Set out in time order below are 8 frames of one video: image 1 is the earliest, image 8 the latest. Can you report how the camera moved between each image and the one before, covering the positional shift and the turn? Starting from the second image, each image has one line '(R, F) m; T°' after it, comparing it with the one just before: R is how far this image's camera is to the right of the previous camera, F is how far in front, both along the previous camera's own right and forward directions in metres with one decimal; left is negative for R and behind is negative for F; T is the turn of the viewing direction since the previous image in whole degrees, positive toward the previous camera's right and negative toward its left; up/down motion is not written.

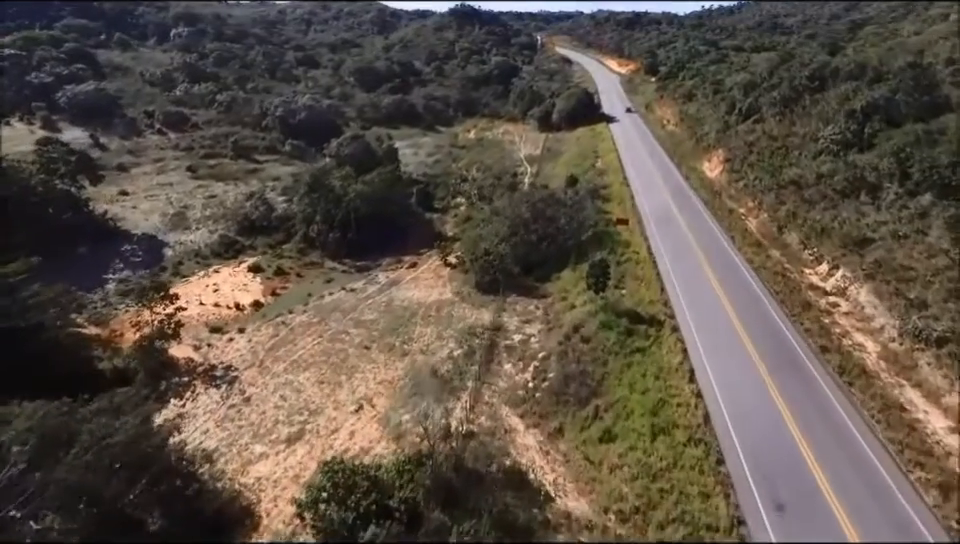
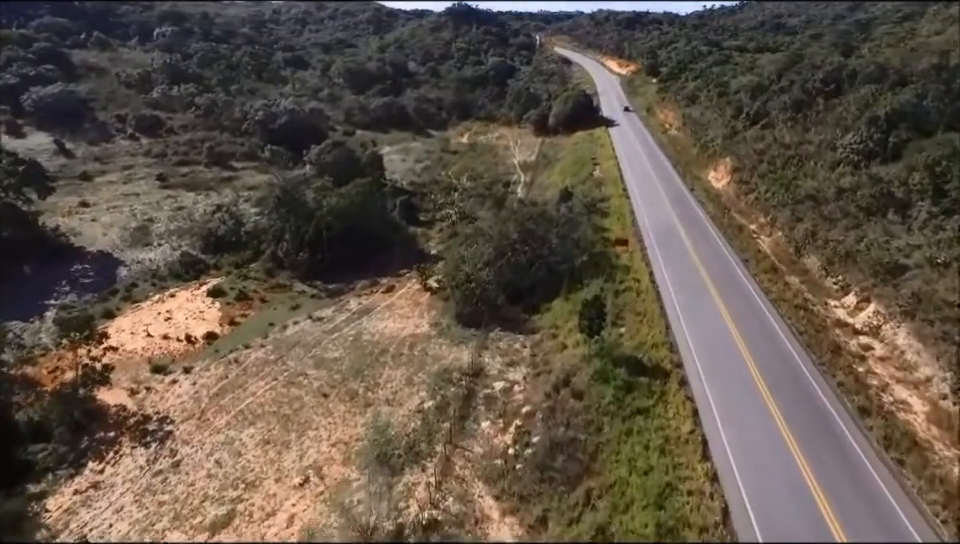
(+1.2, +4.4) m; 0°
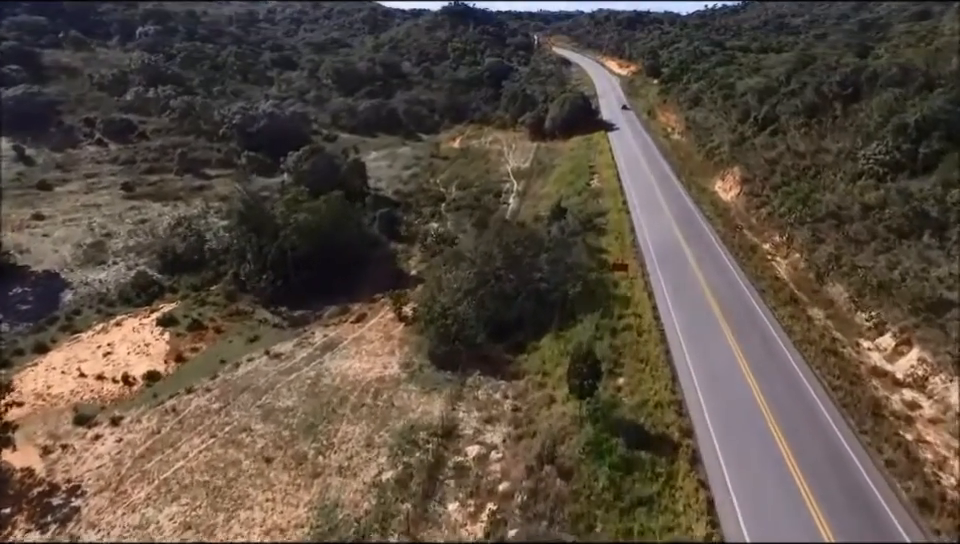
(+1.2, +4.4) m; 0°
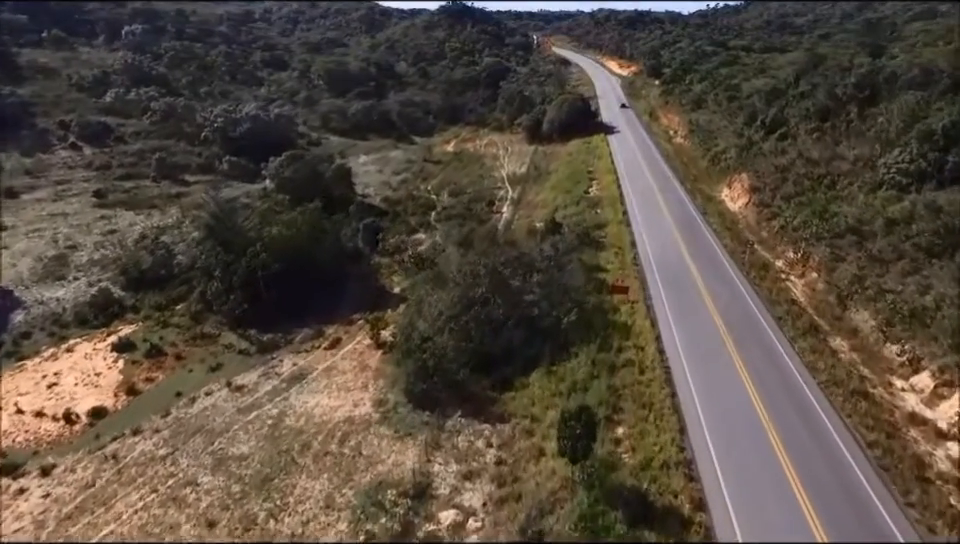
(+0.9, +3.3) m; 0°
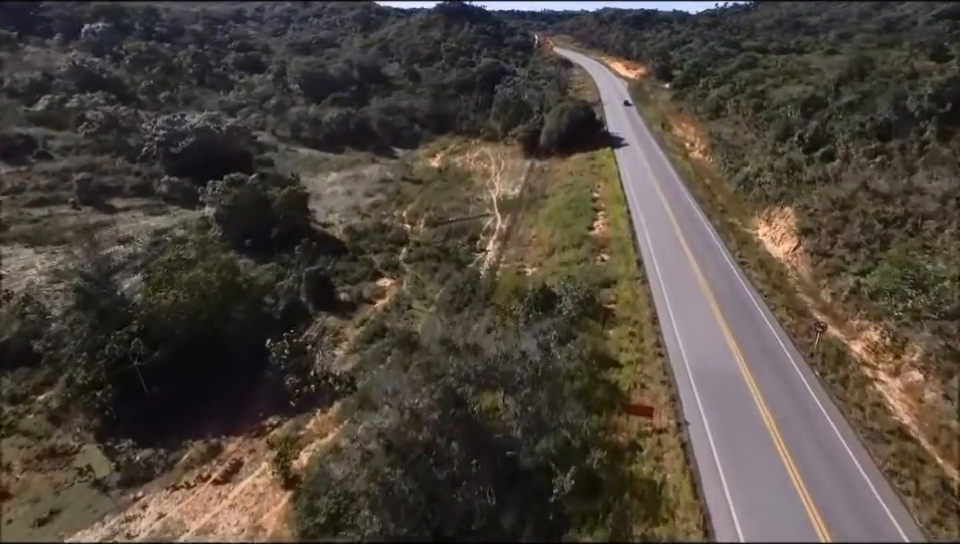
(+1.9, +10.2) m; 0°
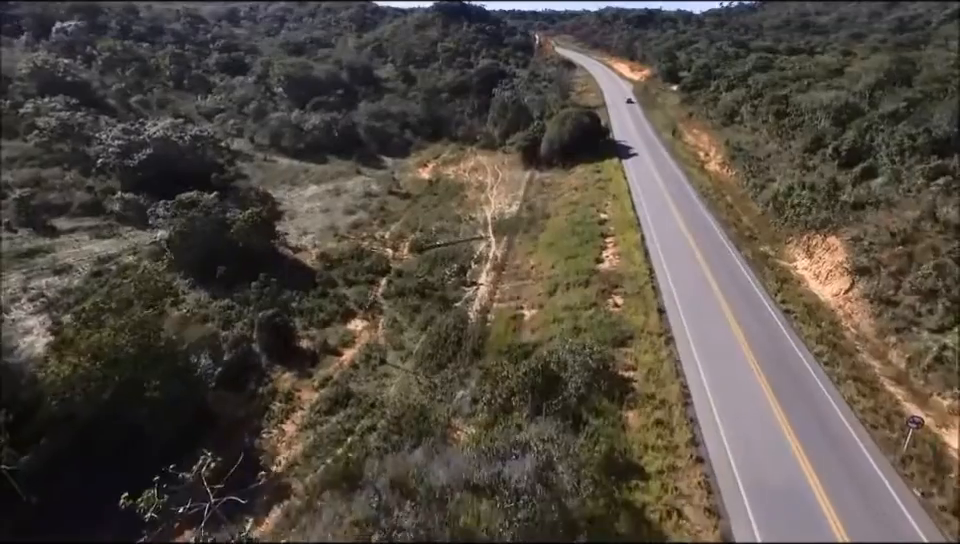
(+0.7, +6.3) m; 0°
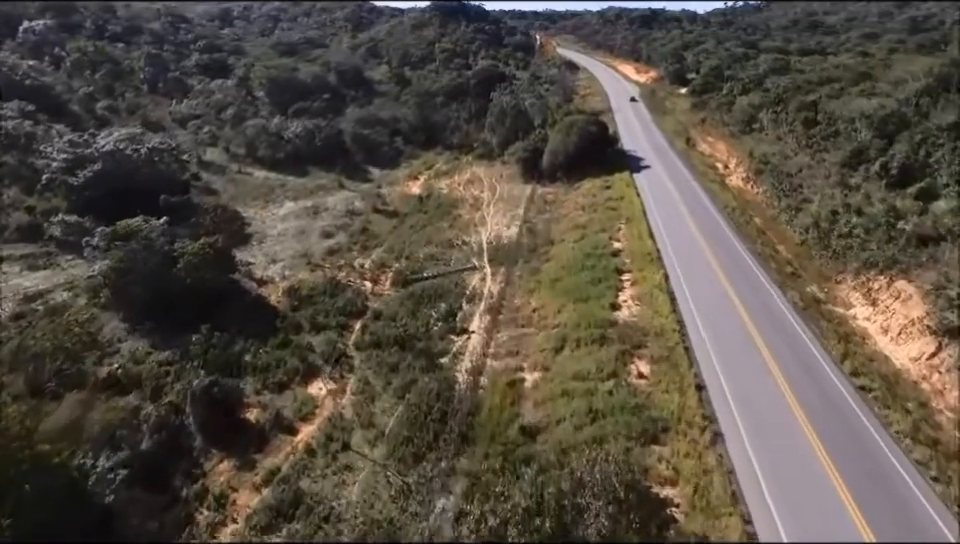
(+0.5, +6.3) m; 0°
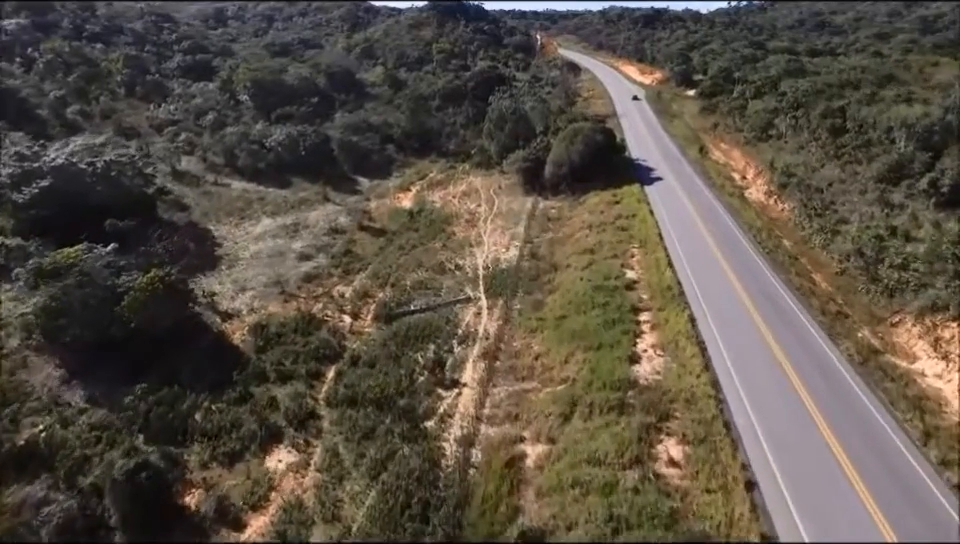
(+0.4, +4.9) m; 0°
